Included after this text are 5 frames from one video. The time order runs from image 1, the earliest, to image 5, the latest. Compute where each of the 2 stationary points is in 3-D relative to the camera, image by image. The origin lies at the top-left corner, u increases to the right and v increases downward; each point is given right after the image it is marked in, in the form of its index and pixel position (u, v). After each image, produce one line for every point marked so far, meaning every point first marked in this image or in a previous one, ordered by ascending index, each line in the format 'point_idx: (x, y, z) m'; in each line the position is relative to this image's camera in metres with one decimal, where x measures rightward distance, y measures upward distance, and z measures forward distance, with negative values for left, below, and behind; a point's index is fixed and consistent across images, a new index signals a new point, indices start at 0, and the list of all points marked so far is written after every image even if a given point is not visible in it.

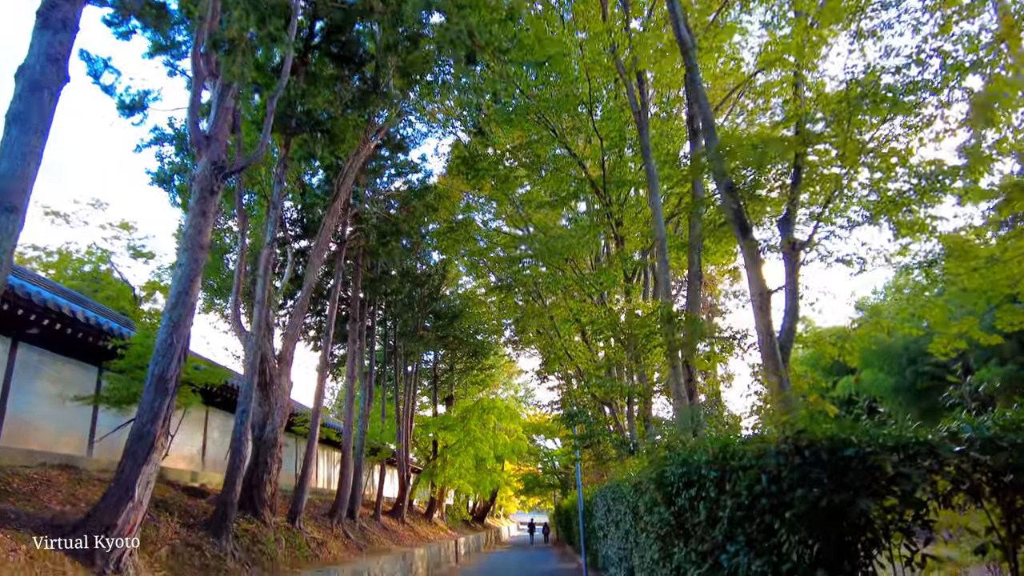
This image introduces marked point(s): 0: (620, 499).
0: (+1.7, -3.3, +10.8) m
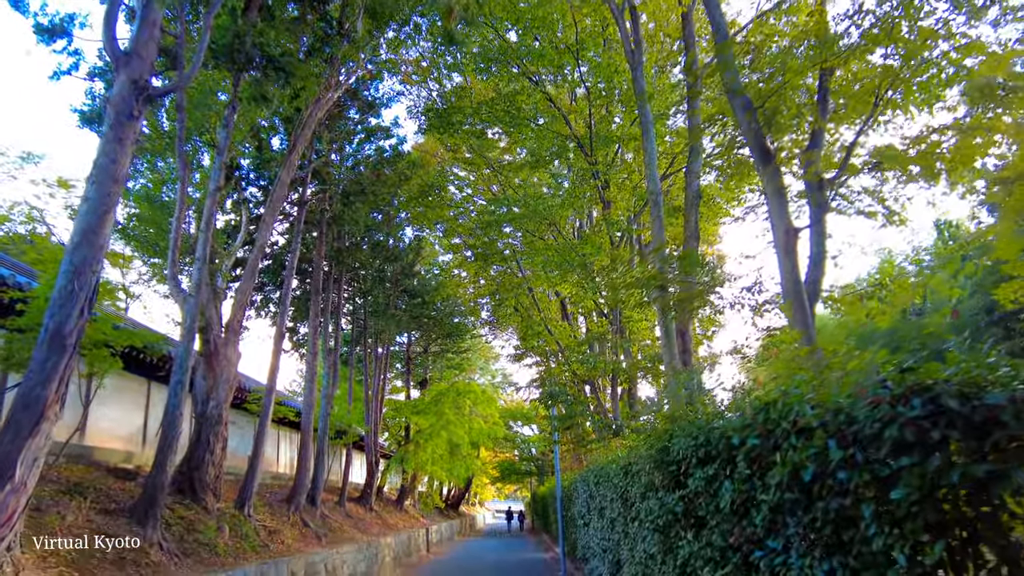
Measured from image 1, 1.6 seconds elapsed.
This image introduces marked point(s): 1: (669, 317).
0: (+1.3, -2.7, +9.6) m
1: (+2.3, -0.4, +10.2) m
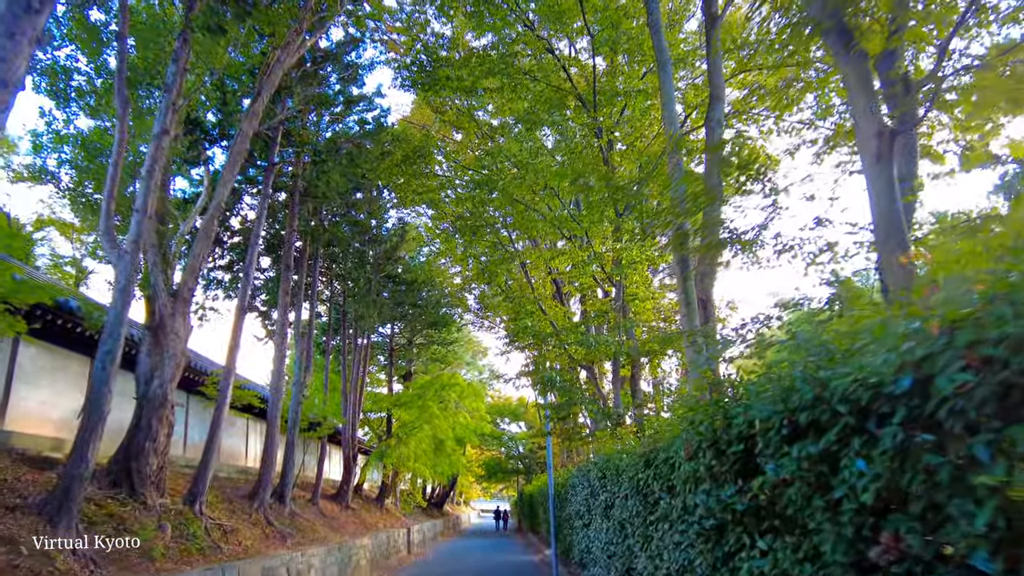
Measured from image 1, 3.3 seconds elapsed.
0: (+1.2, -2.2, +8.1) m
1: (+2.2, 0.0, +8.8) m
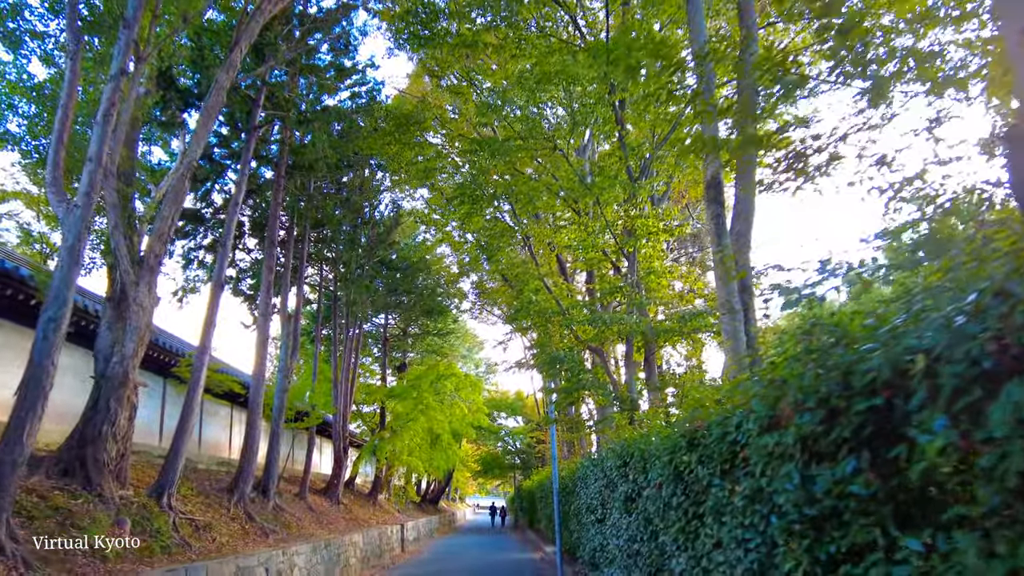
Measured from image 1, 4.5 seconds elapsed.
0: (+1.2, -1.8, +7.0) m
1: (+2.3, +0.5, +7.7) m
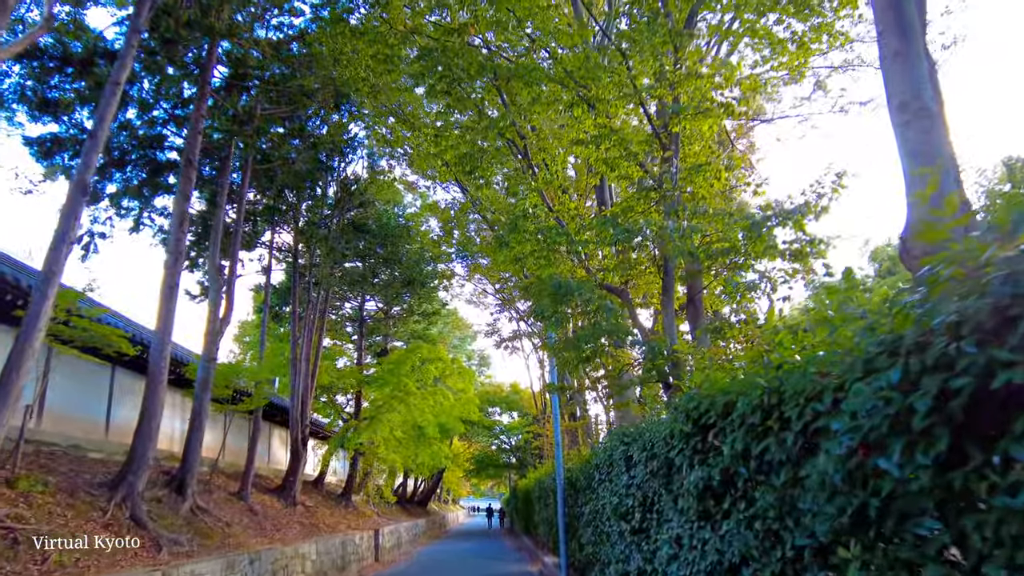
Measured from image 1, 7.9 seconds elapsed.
0: (+1.1, -0.7, +3.5) m
1: (+2.2, +1.6, +4.2) m
